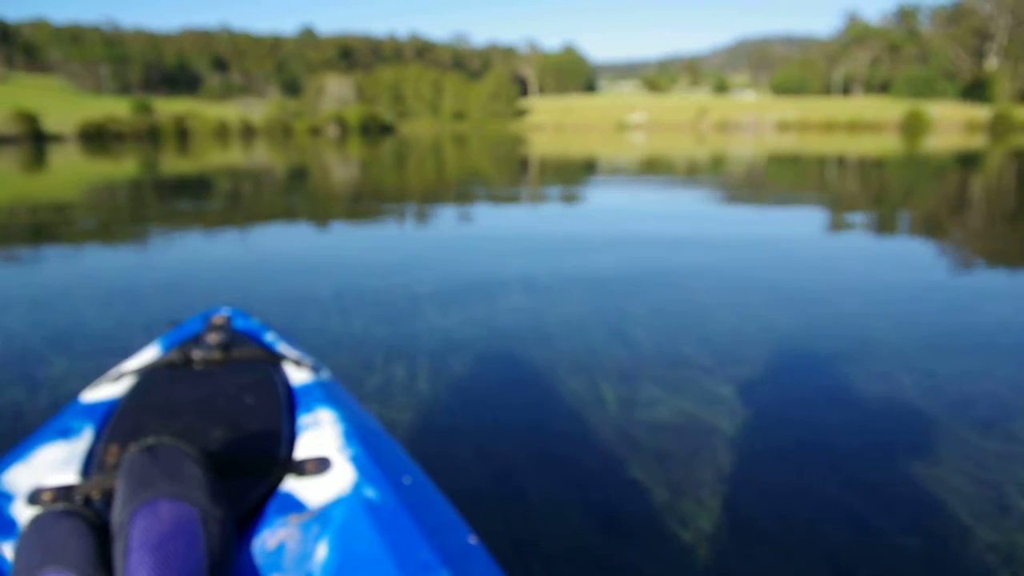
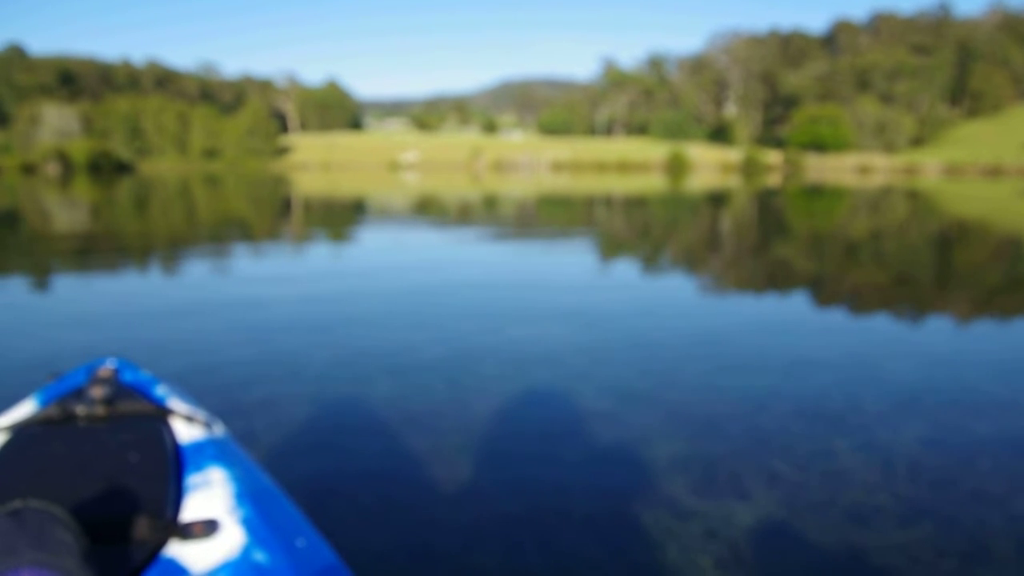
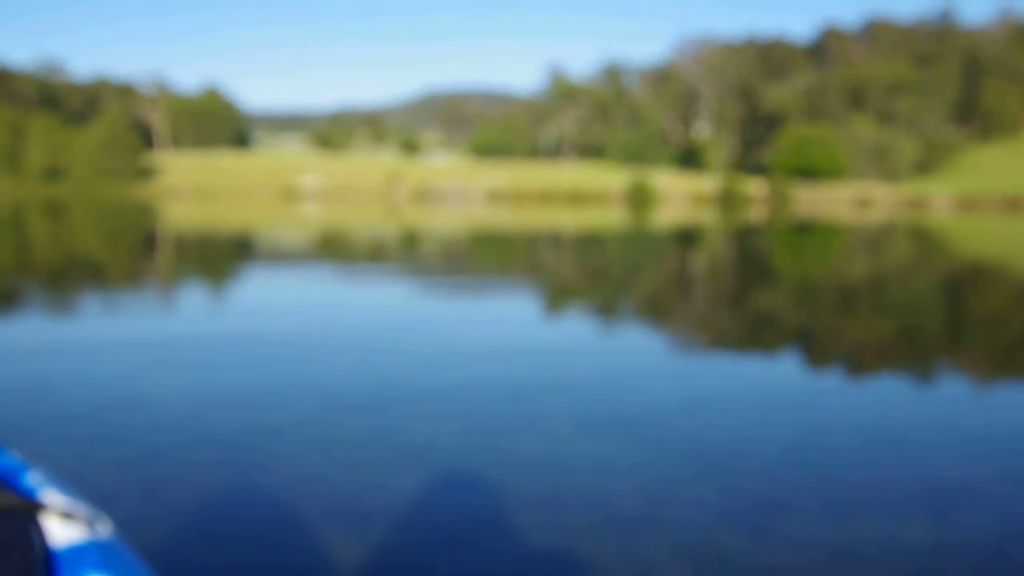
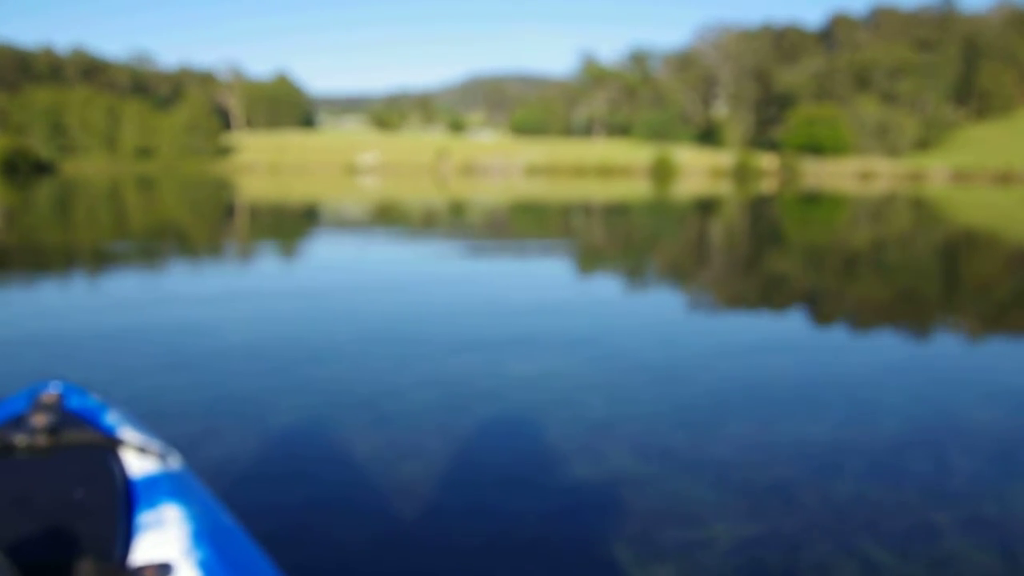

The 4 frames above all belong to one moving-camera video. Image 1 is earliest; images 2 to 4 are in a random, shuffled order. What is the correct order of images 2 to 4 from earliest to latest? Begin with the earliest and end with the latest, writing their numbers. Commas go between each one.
2, 4, 3
